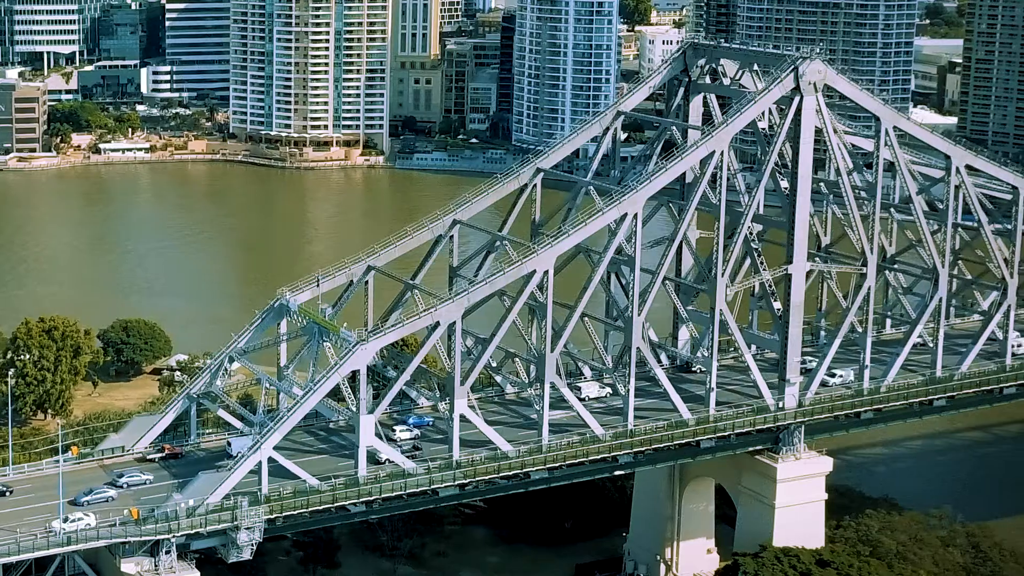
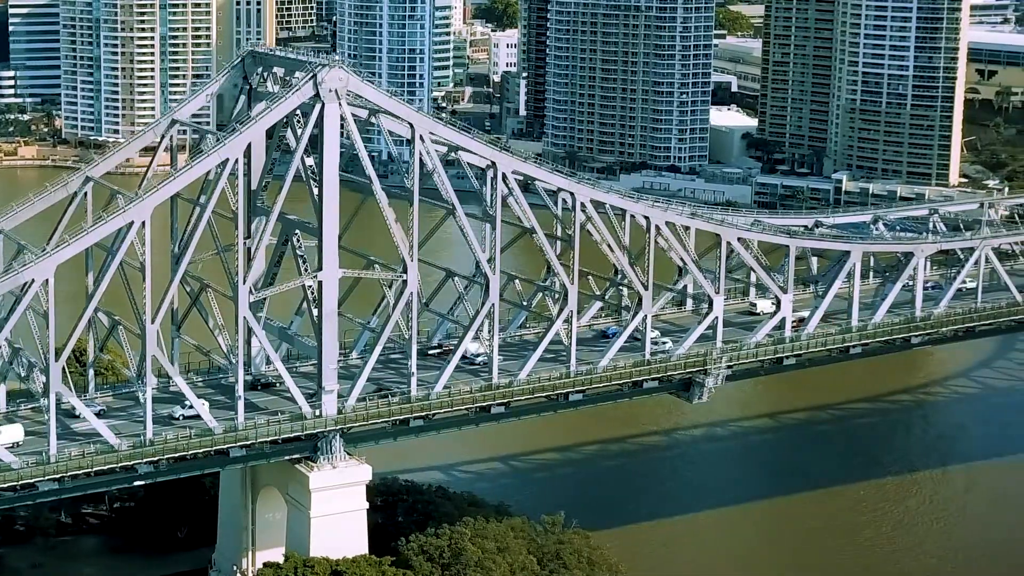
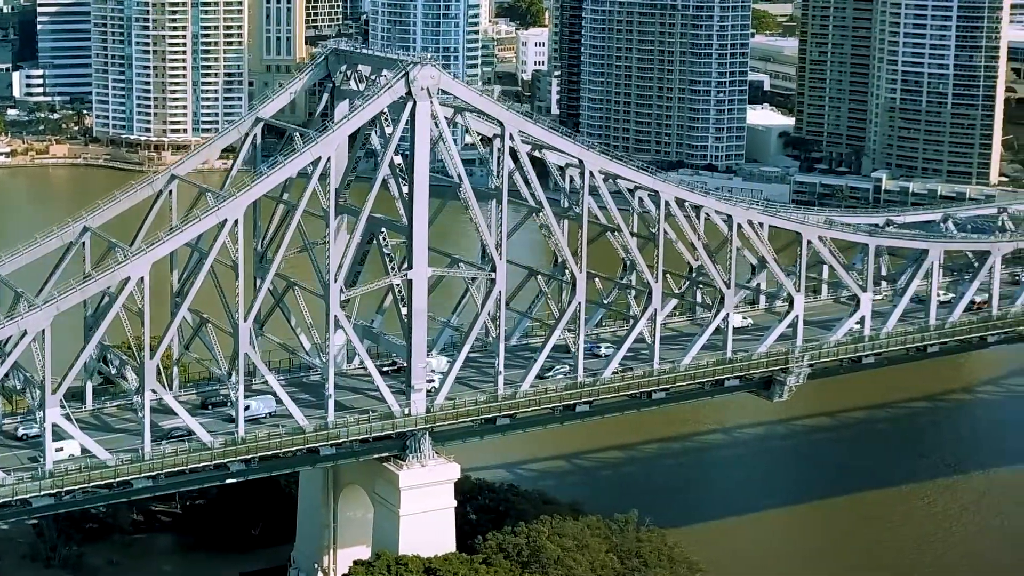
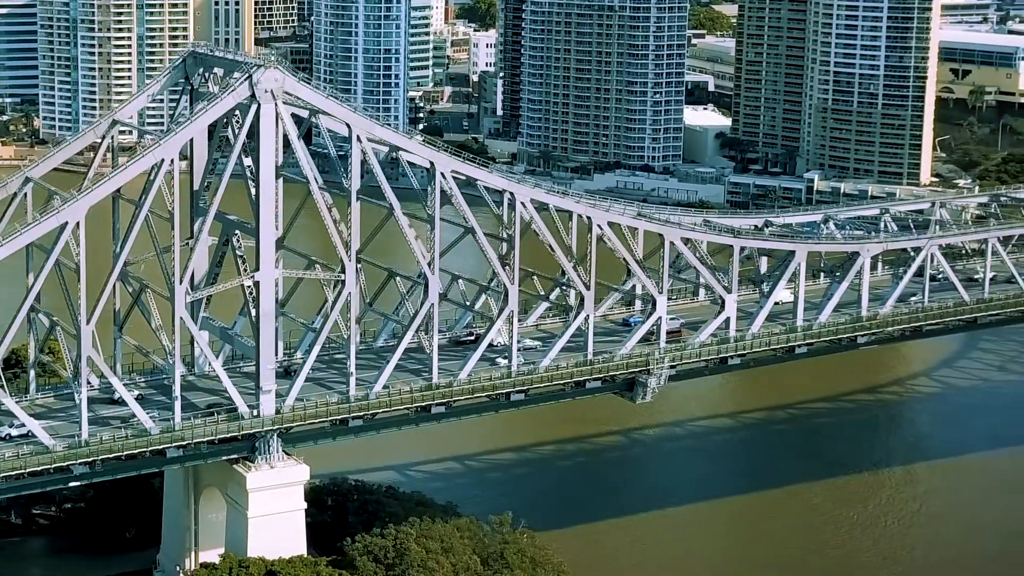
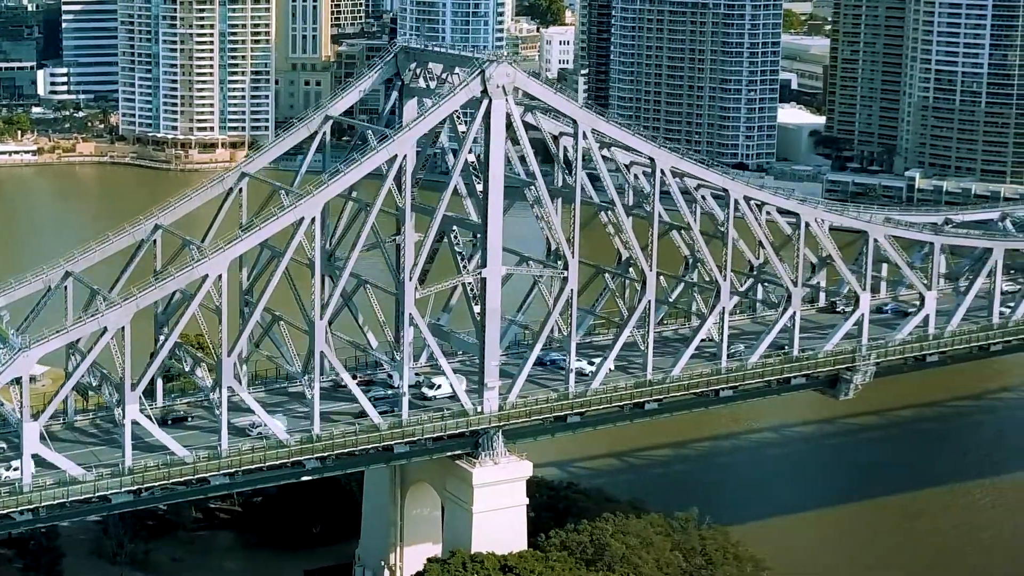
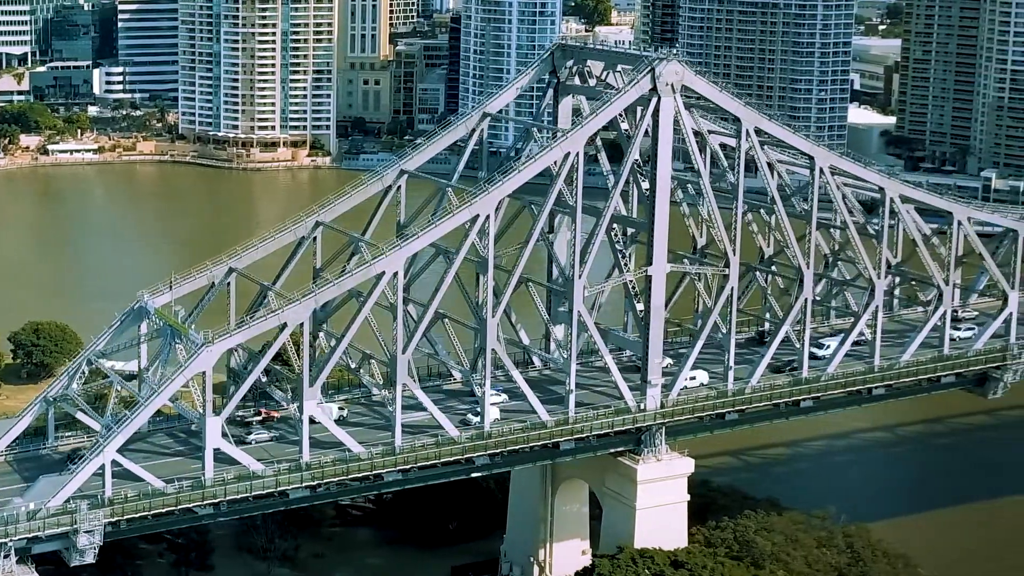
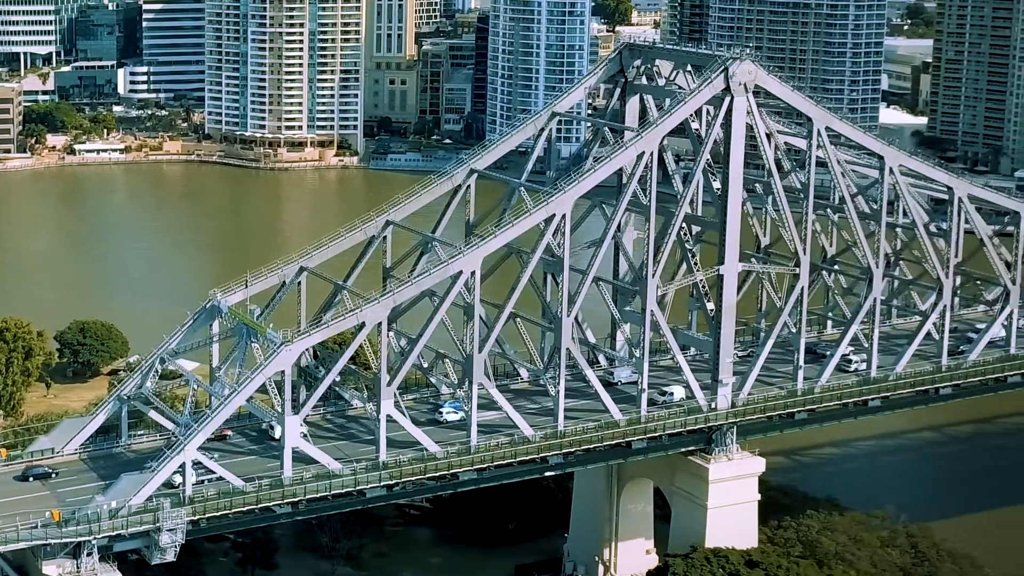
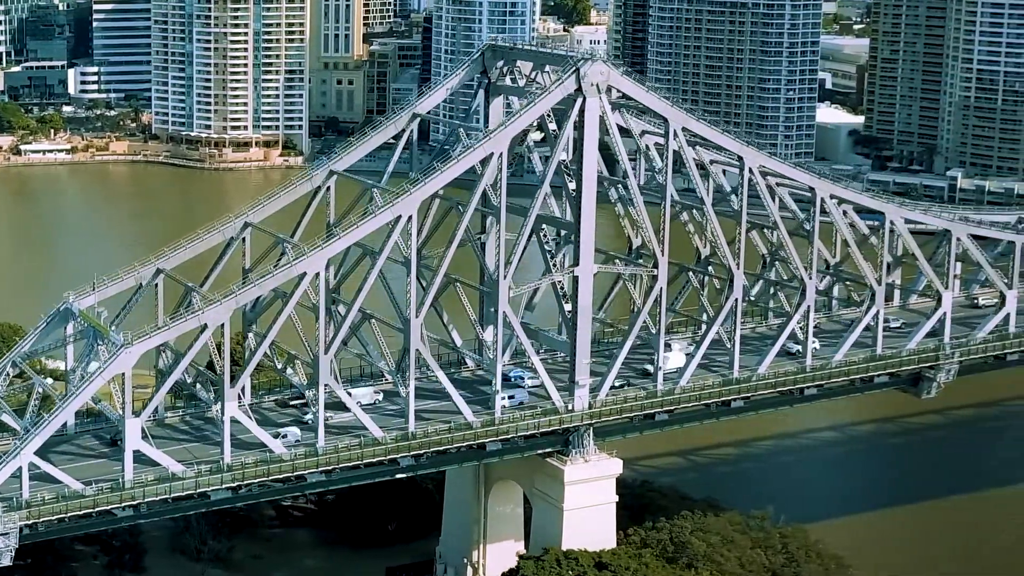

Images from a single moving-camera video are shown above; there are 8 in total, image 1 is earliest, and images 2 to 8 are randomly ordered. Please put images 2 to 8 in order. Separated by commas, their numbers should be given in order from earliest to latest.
7, 6, 8, 5, 3, 2, 4
